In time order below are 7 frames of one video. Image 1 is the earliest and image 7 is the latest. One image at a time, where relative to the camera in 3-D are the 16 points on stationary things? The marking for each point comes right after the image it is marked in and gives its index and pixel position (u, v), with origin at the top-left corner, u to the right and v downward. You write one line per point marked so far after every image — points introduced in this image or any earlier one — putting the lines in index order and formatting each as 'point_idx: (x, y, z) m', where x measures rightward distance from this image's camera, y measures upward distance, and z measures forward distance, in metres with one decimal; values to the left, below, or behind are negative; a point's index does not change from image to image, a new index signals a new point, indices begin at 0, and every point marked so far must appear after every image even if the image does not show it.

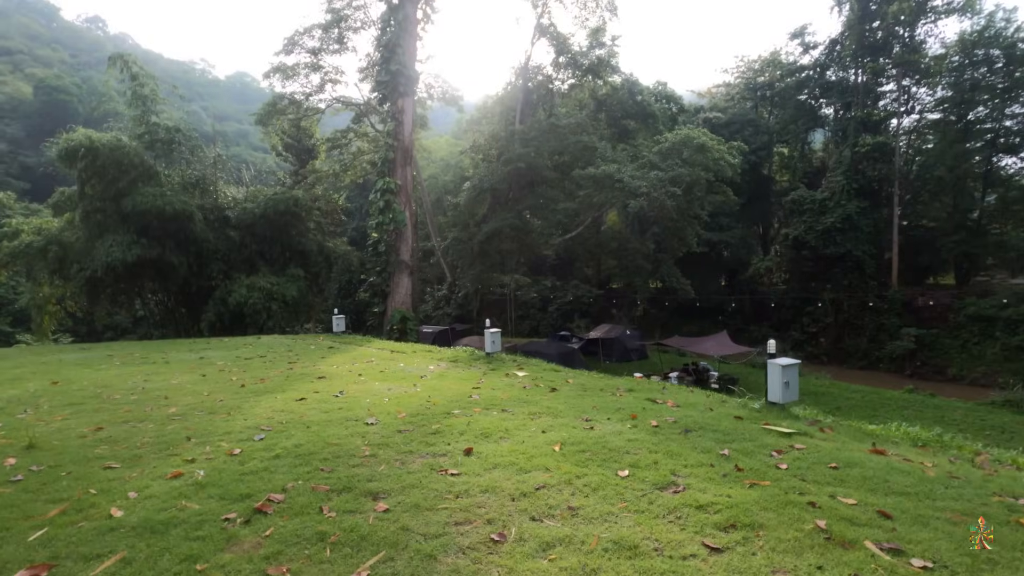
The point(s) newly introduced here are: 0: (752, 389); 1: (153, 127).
0: (+7.6, -3.2, +19.2) m
1: (-10.5, +4.7, +17.6) m
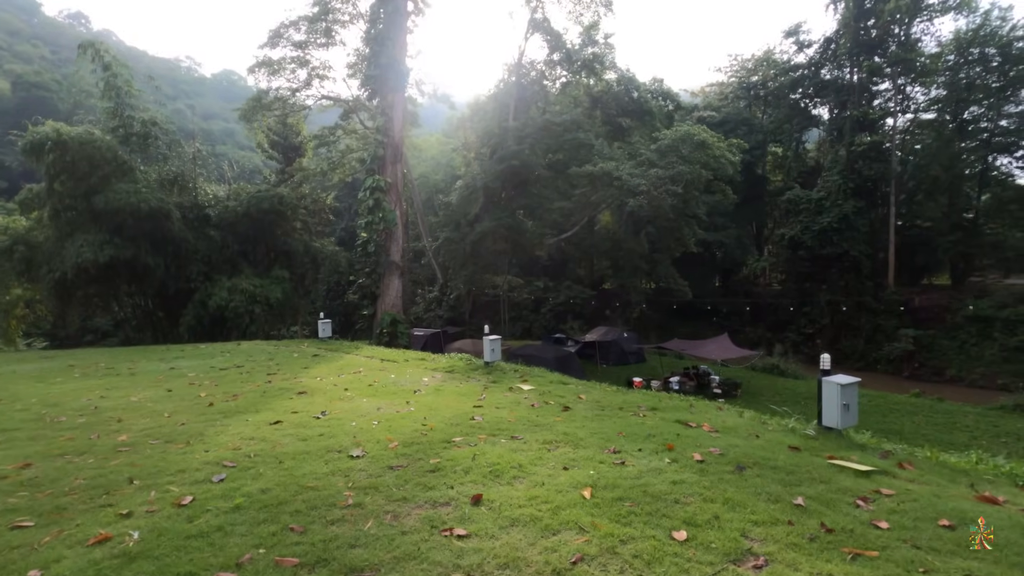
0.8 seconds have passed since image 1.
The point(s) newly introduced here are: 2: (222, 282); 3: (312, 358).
0: (+7.4, -3.3, +18.5) m
1: (-10.6, +4.6, +16.7) m
2: (-8.3, +0.2, +17.3) m
3: (-3.2, -1.1, +9.7) m
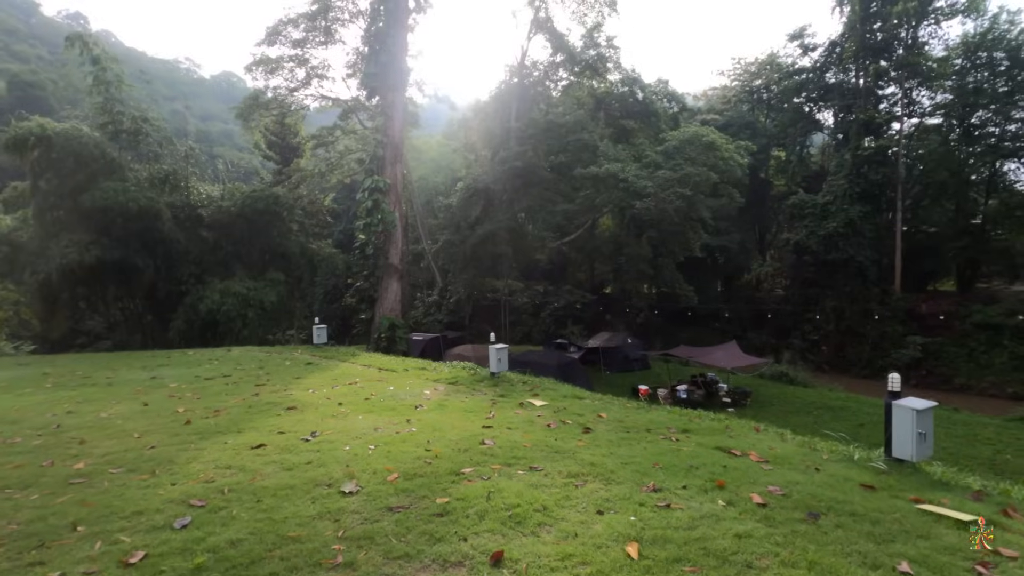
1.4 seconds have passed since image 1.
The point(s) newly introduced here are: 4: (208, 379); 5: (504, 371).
0: (+7.5, -3.4, +18.0) m
1: (-10.5, +4.6, +16.1) m
2: (-8.3, +0.1, +16.7) m
3: (-3.1, -1.2, +9.1) m
4: (-4.0, -1.2, +7.9) m
5: (-0.1, -1.1, +7.9) m
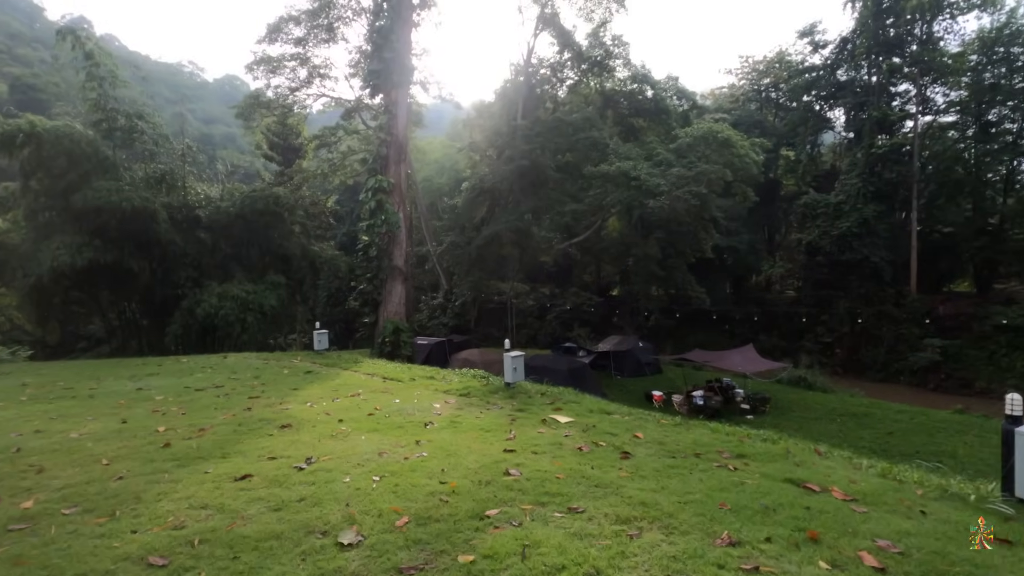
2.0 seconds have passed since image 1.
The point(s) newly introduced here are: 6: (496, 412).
0: (+7.7, -3.5, +17.2) m
1: (-10.3, +4.5, +15.5) m
2: (-8.0, 0.0, +16.1) m
3: (-2.9, -1.2, +8.4) m
4: (-3.8, -1.2, +7.3) m
5: (+0.1, -1.1, +7.2) m
6: (-0.2, -1.2, +5.9) m
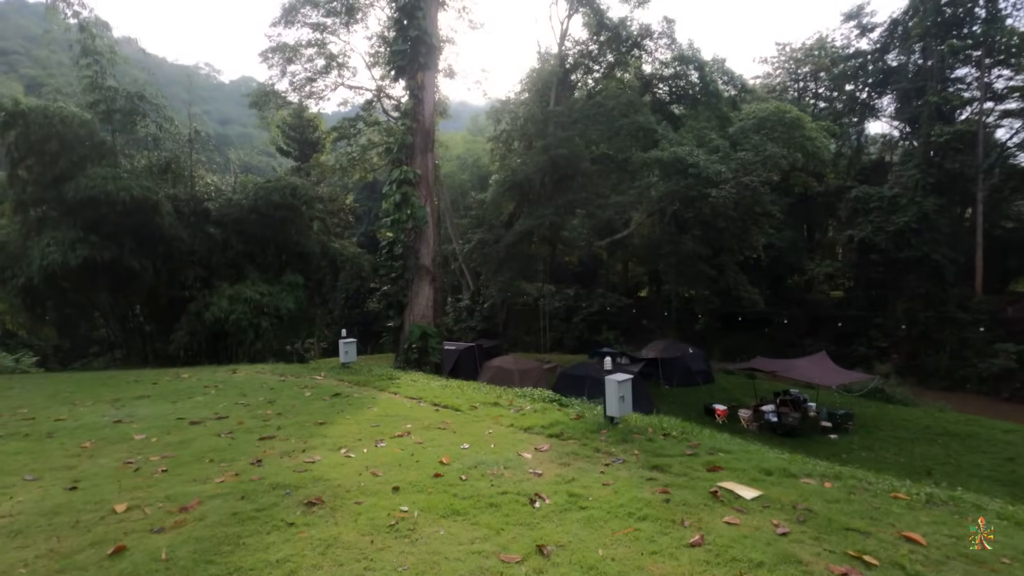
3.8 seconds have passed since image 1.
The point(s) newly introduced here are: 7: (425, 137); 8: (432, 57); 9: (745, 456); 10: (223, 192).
0: (+8.9, -3.5, +15.1) m
1: (-9.2, +4.4, +13.8) m
2: (-6.9, 0.0, +14.4) m
3: (-1.9, -1.2, +6.6) m
4: (-2.9, -1.2, +5.5) m
5: (+1.0, -1.1, +5.3) m
6: (+0.7, -1.2, +3.9) m
7: (-2.7, +4.7, +18.5) m
8: (-2.4, +7.1, +18.5) m
9: (+1.6, -1.2, +4.3) m
10: (-7.4, +2.5, +15.6) m
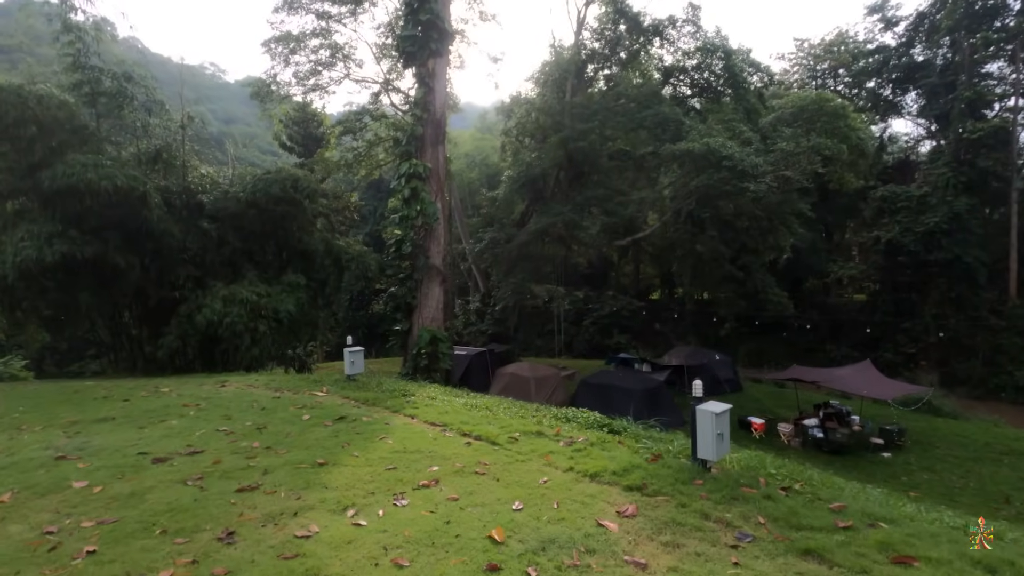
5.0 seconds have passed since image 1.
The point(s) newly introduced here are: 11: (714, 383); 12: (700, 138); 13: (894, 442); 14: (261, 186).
0: (+9.3, -3.5, +13.8) m
1: (-8.7, +4.4, +12.6) m
2: (-6.4, 0.0, +13.2) m
3: (-1.5, -1.2, +5.3) m
4: (-2.5, -1.2, +4.2) m
5: (+1.4, -1.1, +4.0) m
6: (+1.1, -1.2, +2.7) m
7: (-2.2, +4.6, +17.3) m
8: (-1.9, +7.0, +17.2) m
9: (+2.0, -1.2, +3.0) m
10: (-7.0, +2.5, +14.4) m
11: (+6.3, -2.9, +18.7) m
12: (+5.3, +4.2, +17.1) m
13: (+8.4, -3.4, +13.4) m
14: (-5.8, +2.3, +13.9) m
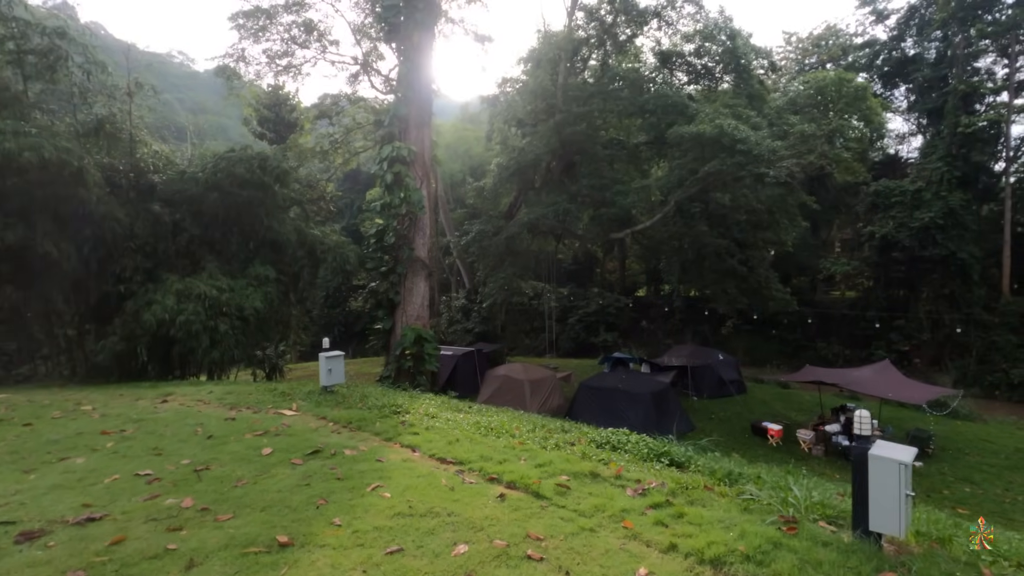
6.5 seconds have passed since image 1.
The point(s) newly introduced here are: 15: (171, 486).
0: (+9.2, -3.4, +12.7) m
1: (-8.7, +4.6, +10.8) m
2: (-6.5, +0.1, +11.5) m
3: (-1.3, -1.1, +3.8) m
4: (-2.2, -1.2, +2.7) m
5: (+1.7, -1.0, +2.6) m
6: (+1.5, -1.1, +1.3) m
7: (-2.4, +4.8, +15.7) m
8: (-2.1, +7.2, +15.7) m
9: (+2.4, -1.1, +1.6) m
10: (-7.0, +2.6, +12.6) m
11: (+6.0, -2.8, +17.5) m
12: (+5.1, +4.3, +15.8) m
13: (+8.4, -3.3, +12.3) m
14: (-5.8, +2.5, +12.2) m
15: (-2.0, -1.1, +3.6) m
